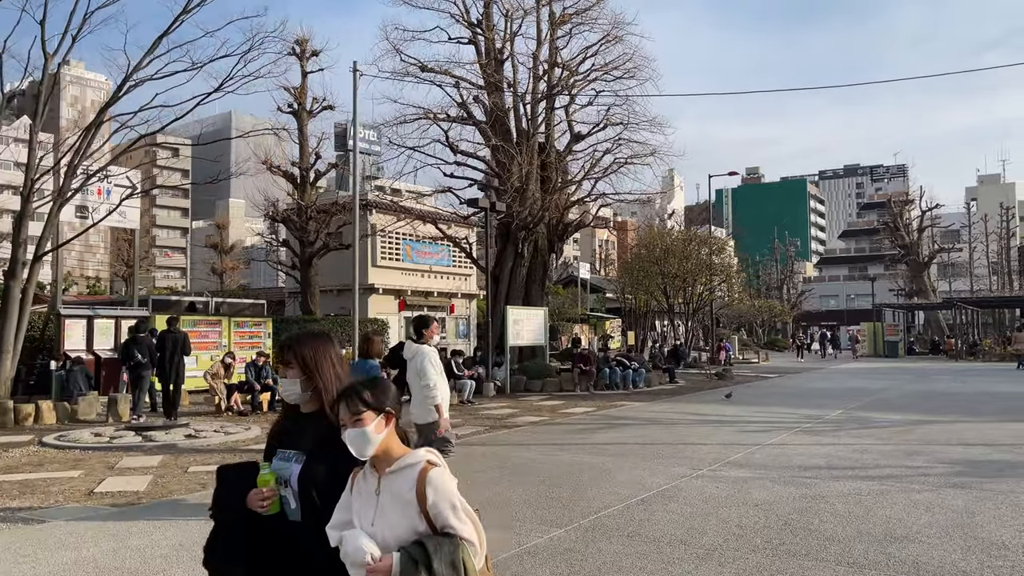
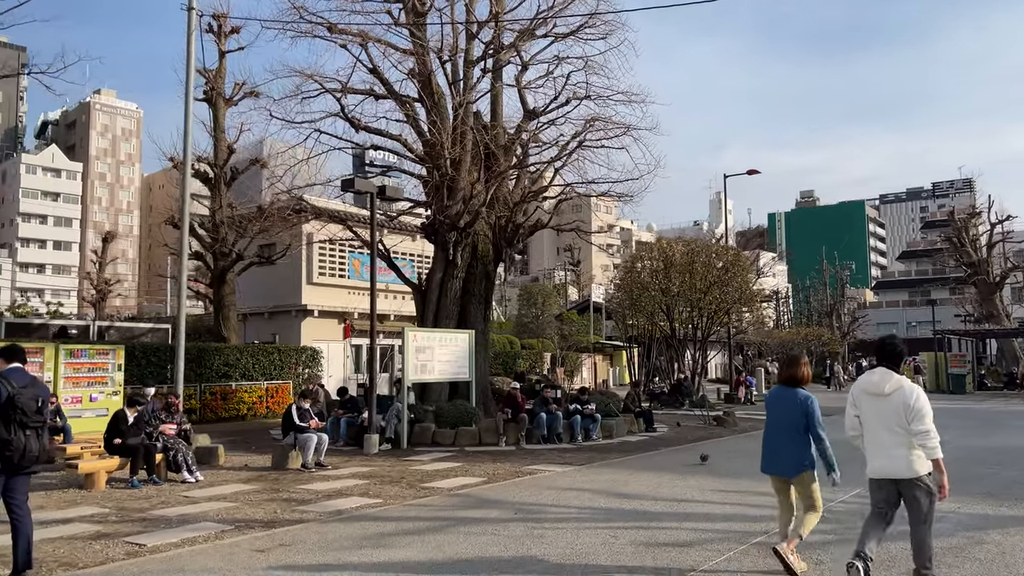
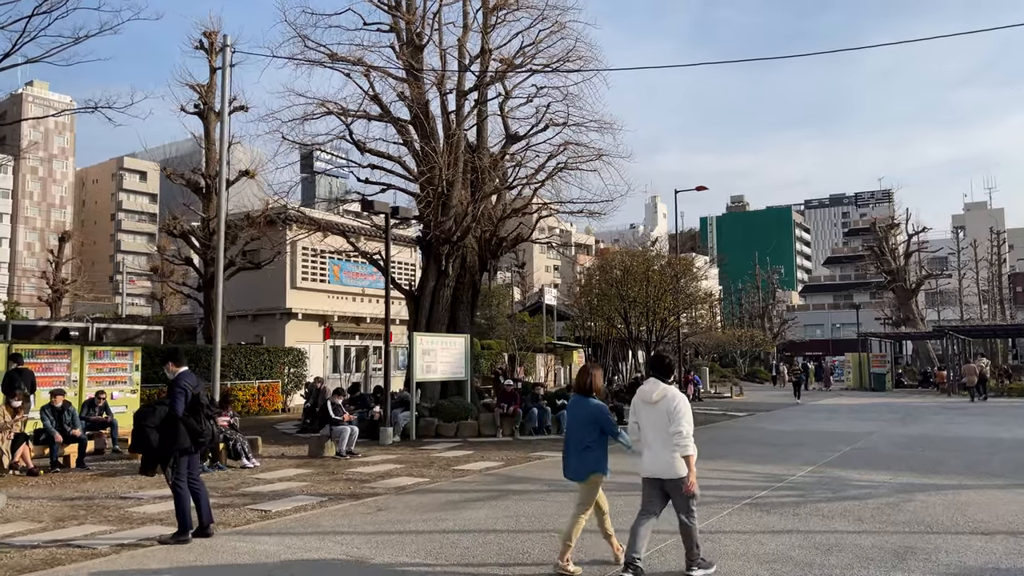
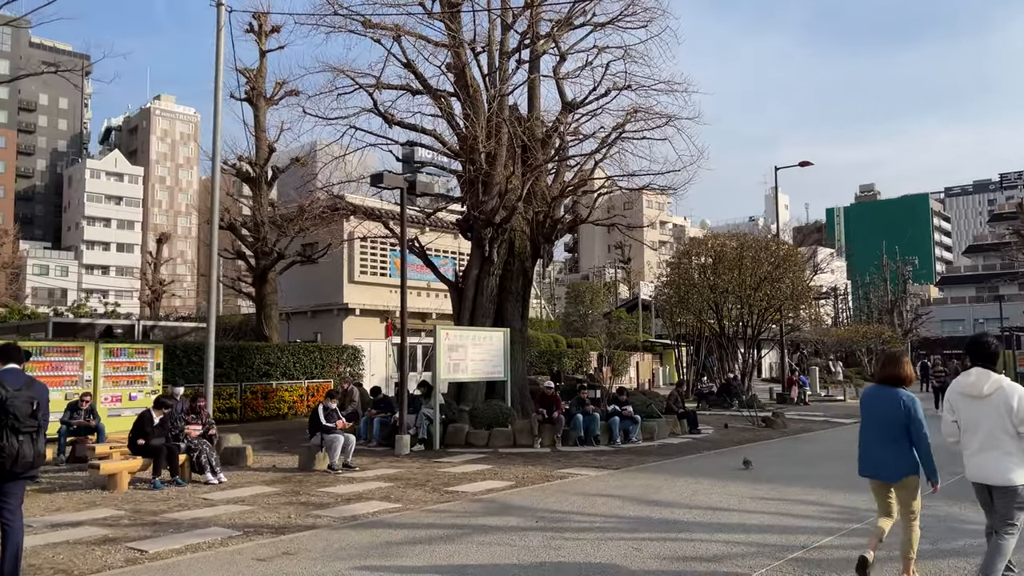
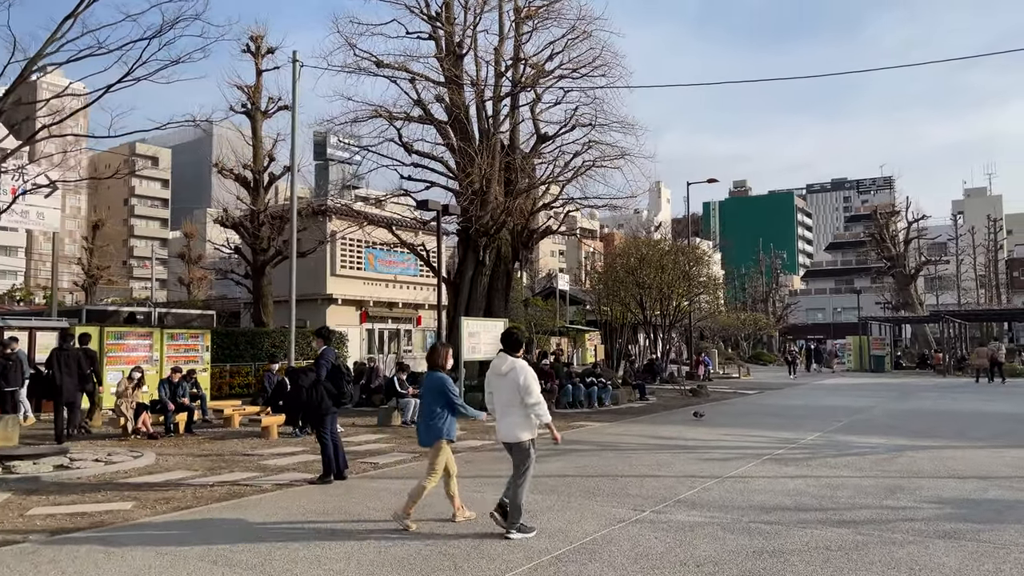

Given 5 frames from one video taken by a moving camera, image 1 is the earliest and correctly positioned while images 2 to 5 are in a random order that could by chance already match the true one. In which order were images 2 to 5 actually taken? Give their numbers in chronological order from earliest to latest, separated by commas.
5, 3, 2, 4
